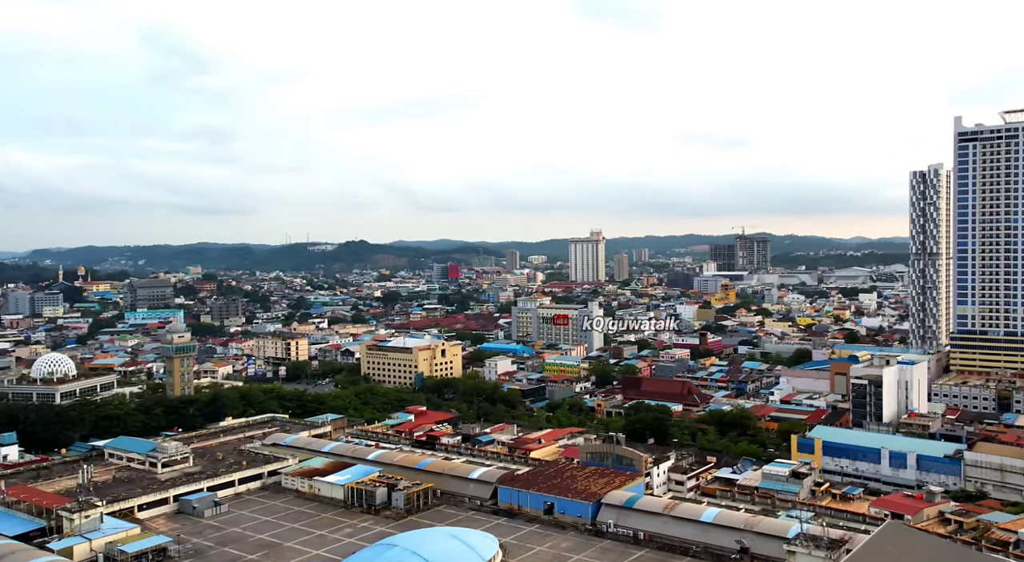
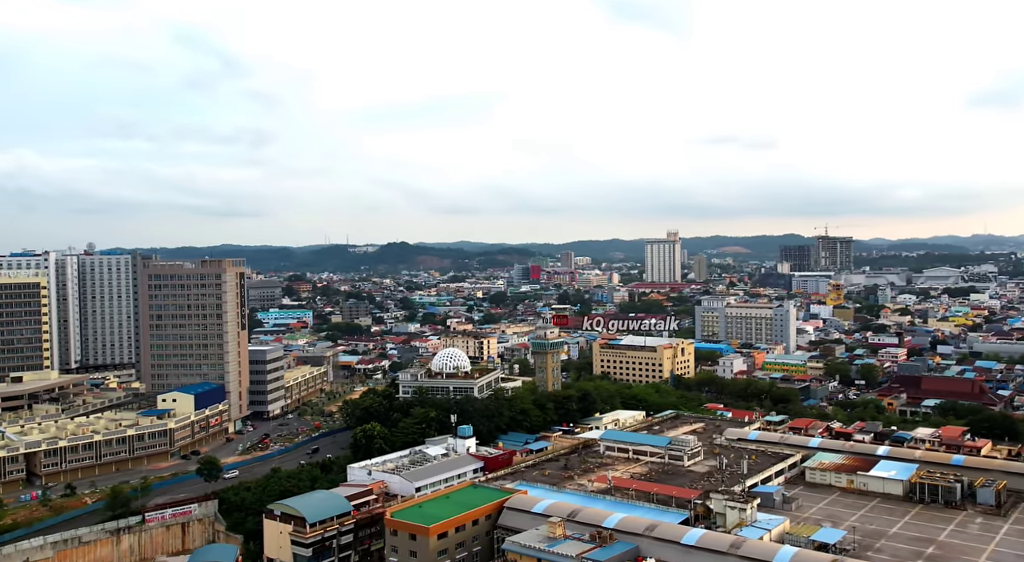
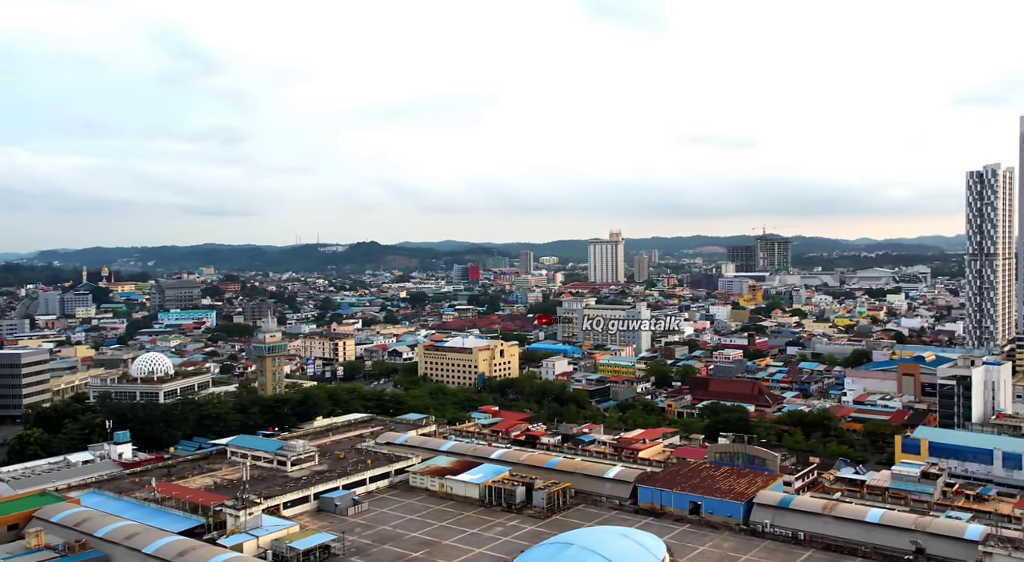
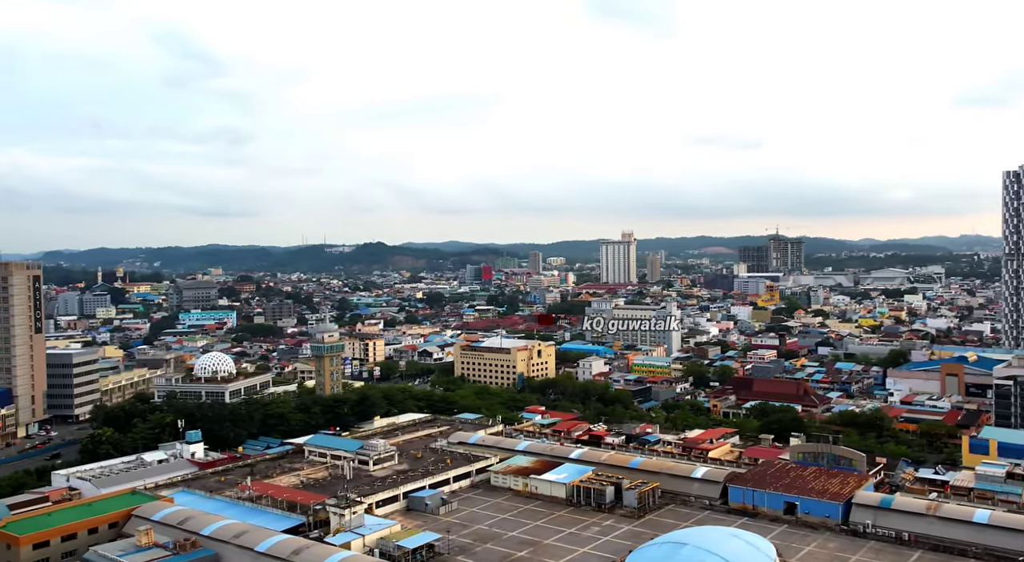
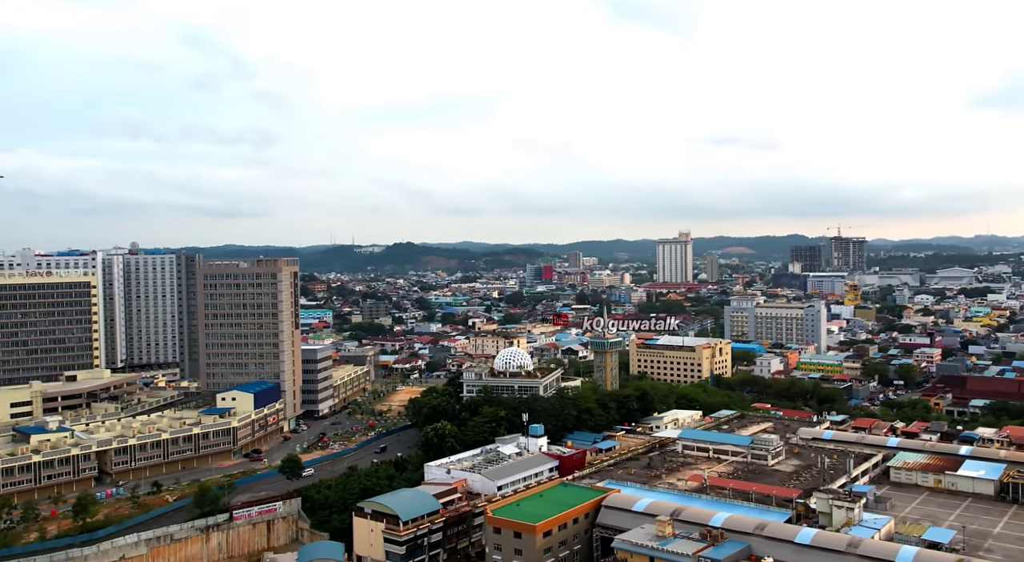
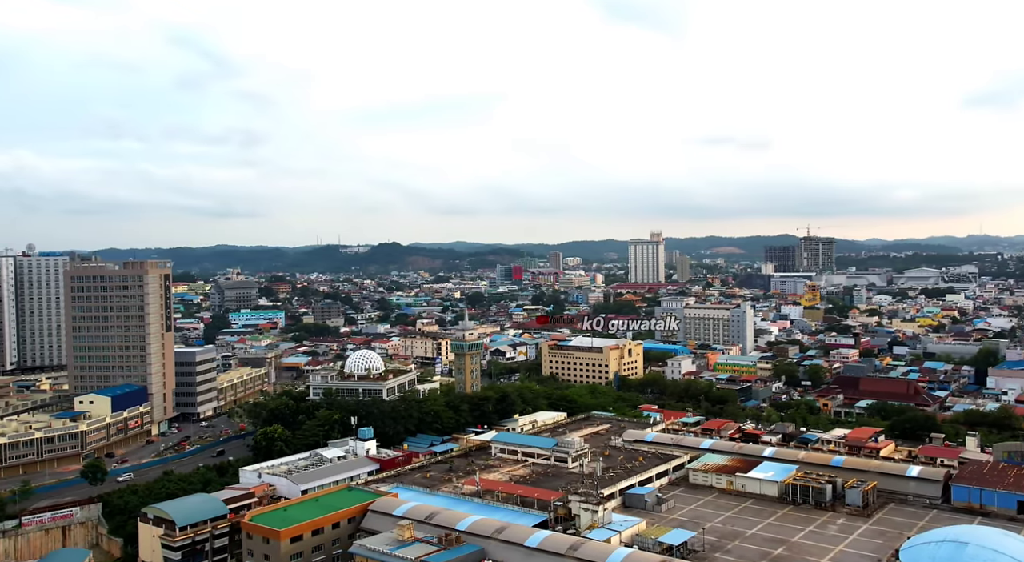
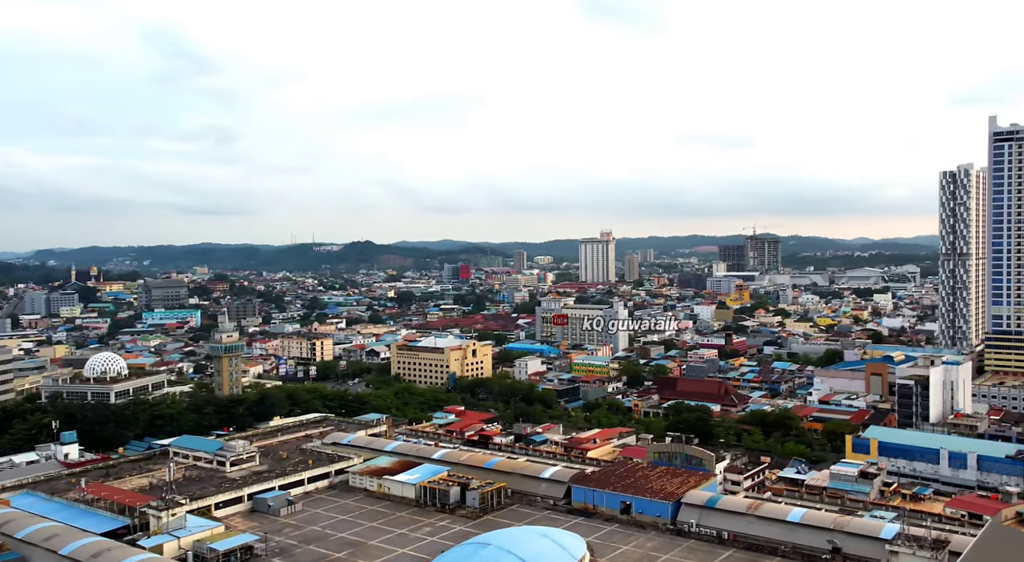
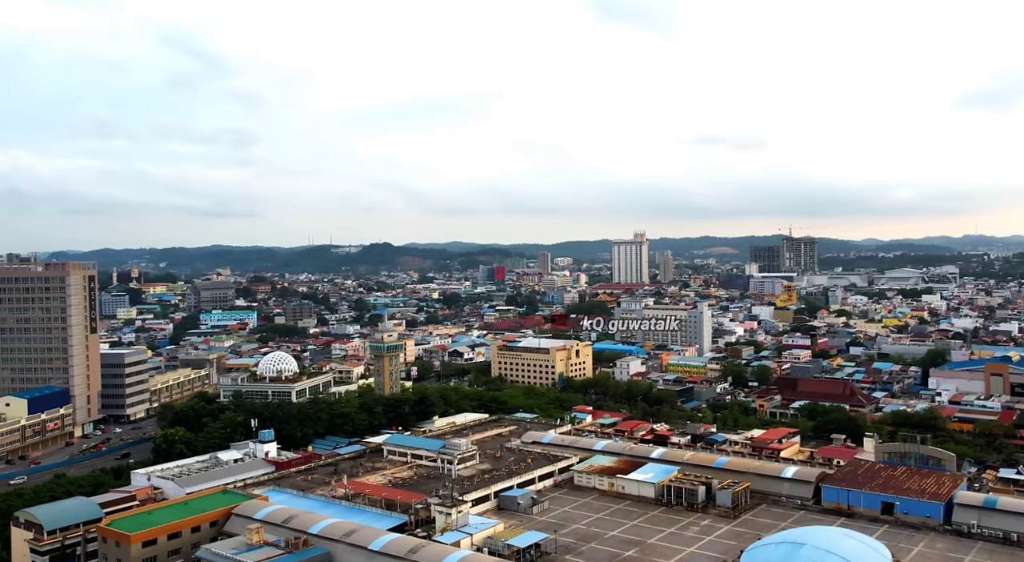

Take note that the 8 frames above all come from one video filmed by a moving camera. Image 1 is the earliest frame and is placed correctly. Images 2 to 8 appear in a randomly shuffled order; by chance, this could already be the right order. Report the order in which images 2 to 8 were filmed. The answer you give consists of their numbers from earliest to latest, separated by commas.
7, 3, 4, 8, 6, 2, 5
